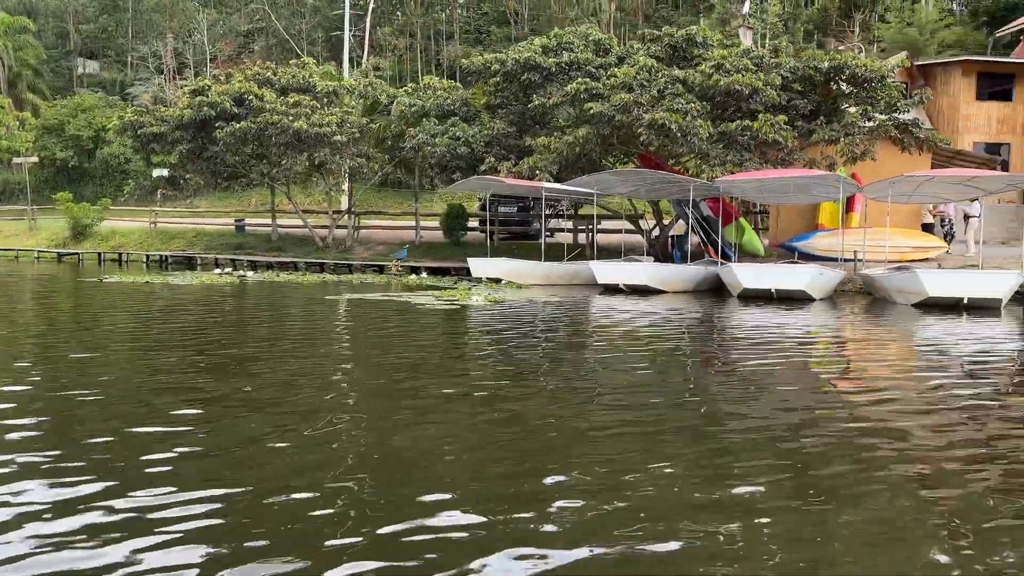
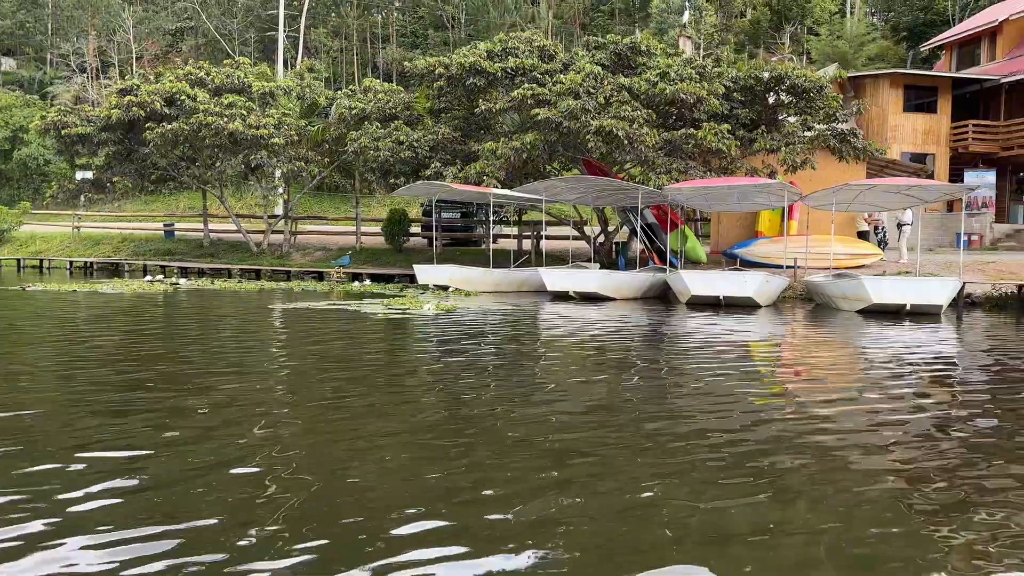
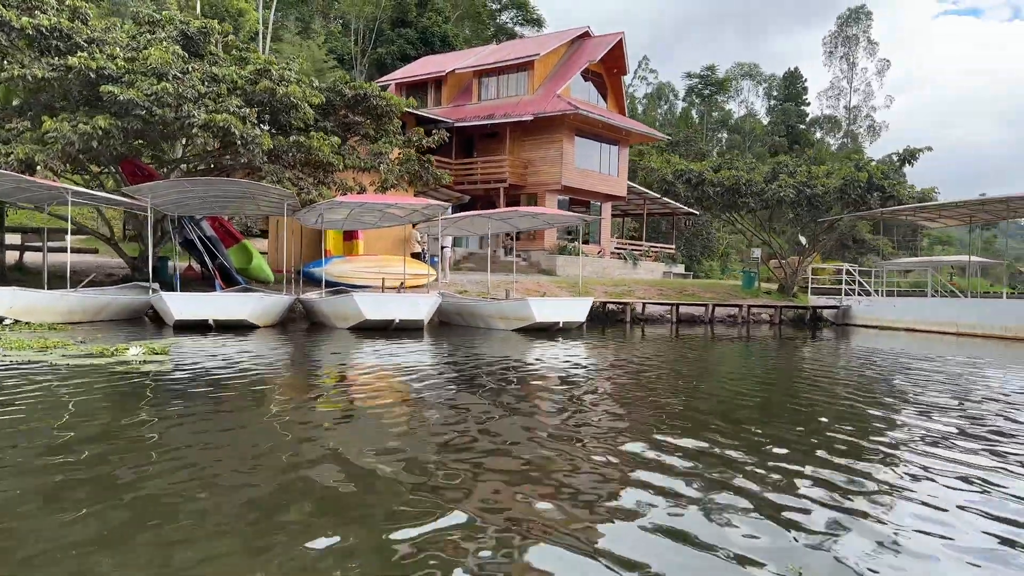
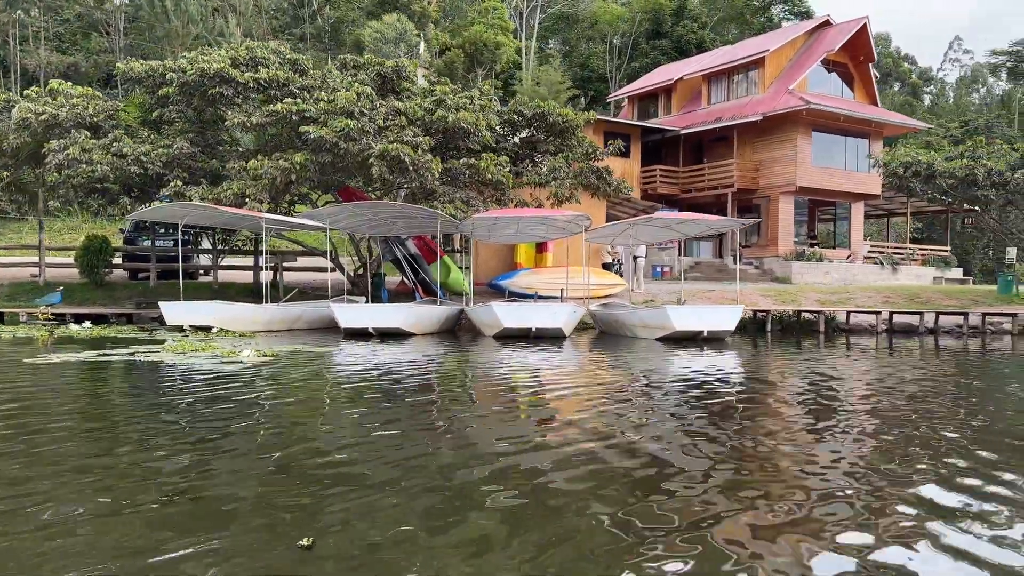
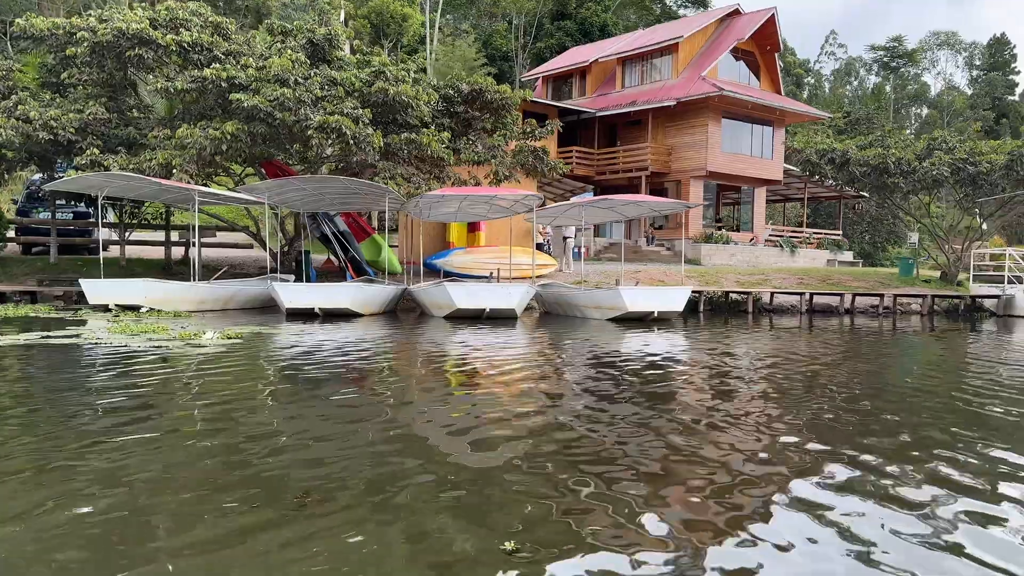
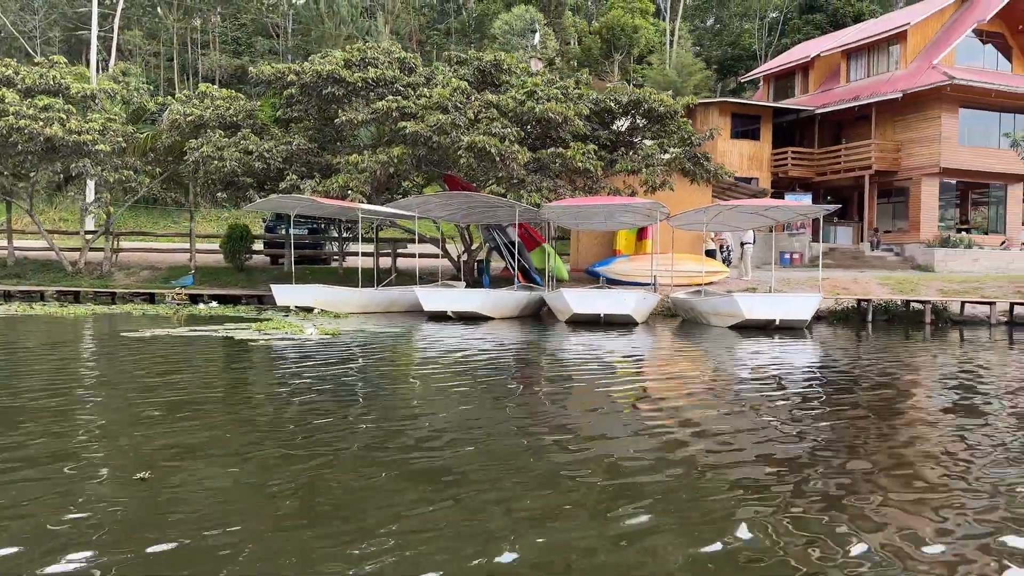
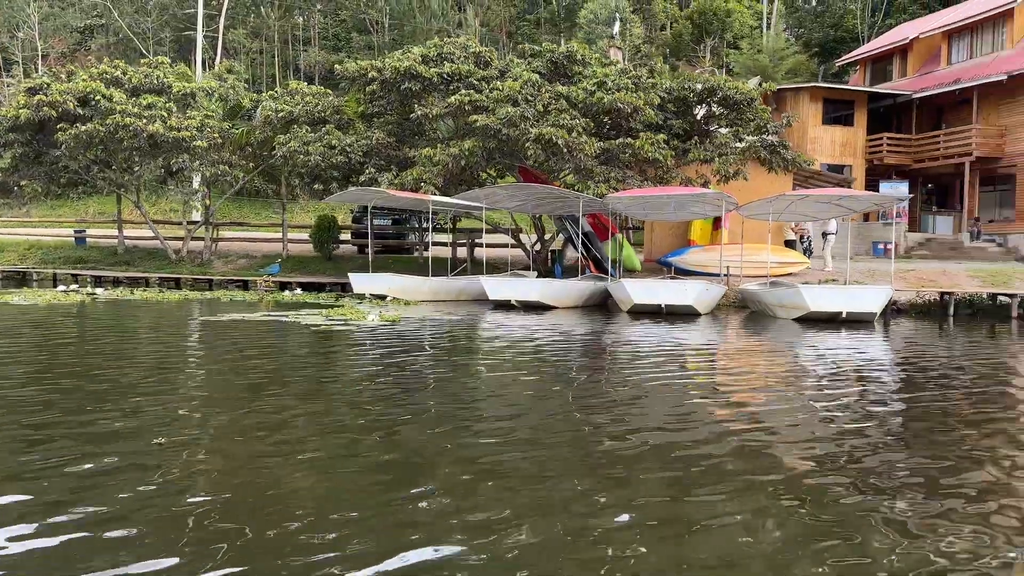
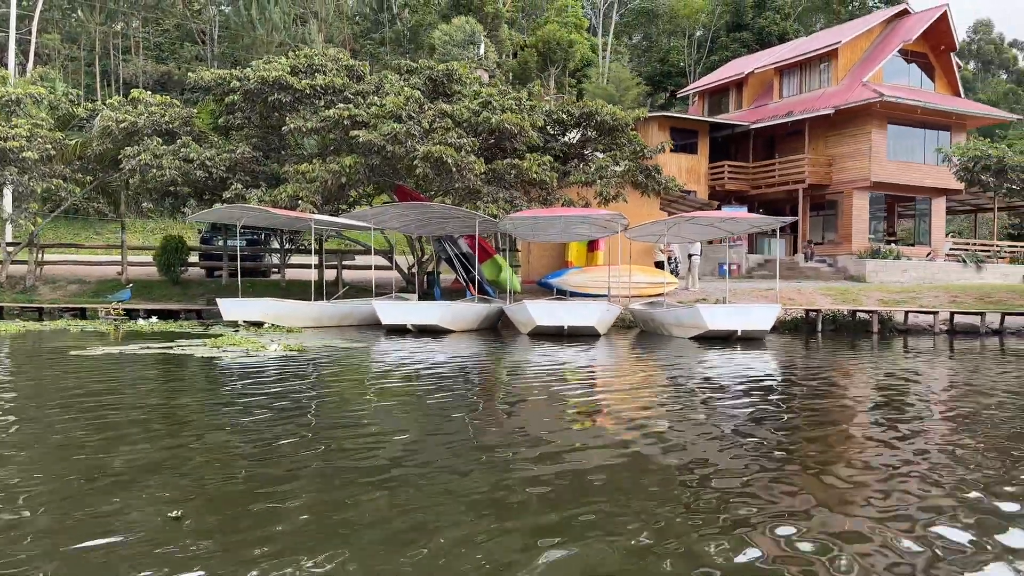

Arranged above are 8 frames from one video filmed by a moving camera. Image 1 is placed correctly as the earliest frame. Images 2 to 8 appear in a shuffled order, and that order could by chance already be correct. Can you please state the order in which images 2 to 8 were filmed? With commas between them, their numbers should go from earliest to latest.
2, 7, 6, 8, 4, 5, 3
